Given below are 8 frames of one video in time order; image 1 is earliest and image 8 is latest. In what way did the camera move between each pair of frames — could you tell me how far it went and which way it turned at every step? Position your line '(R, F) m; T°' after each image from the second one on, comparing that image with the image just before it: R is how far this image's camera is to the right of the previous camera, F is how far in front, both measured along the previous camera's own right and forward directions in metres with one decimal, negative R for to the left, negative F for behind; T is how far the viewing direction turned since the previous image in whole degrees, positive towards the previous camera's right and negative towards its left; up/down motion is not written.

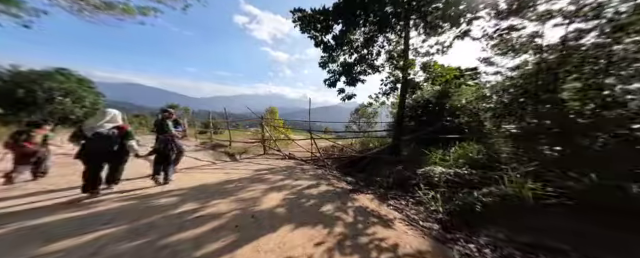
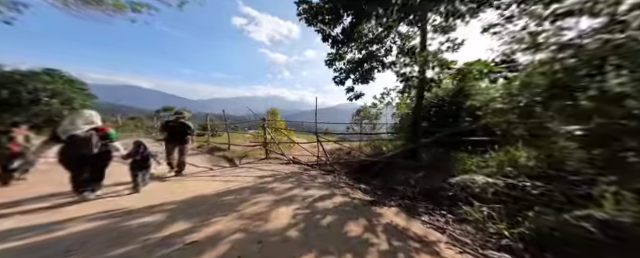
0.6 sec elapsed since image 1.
(-0.3, +0.5) m; +1°
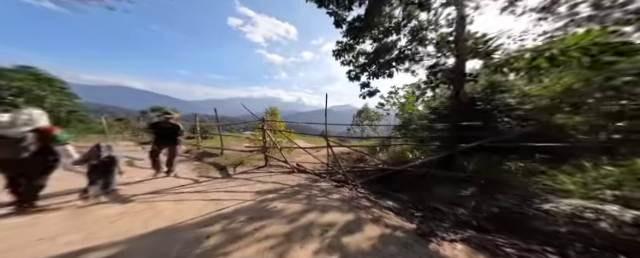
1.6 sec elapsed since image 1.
(-0.4, +1.0) m; +1°
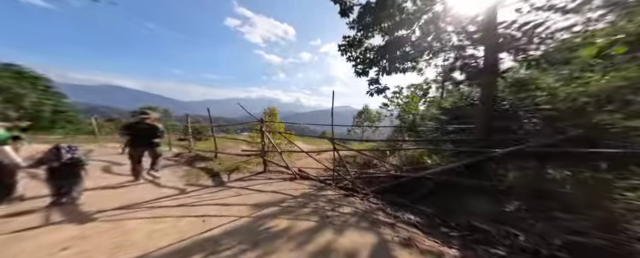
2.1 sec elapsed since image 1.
(-0.2, +0.6) m; +1°
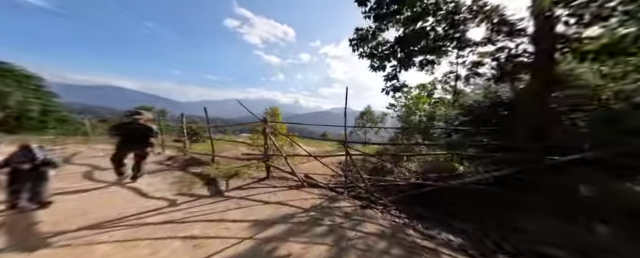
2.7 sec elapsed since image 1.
(-0.3, +0.6) m; 0°
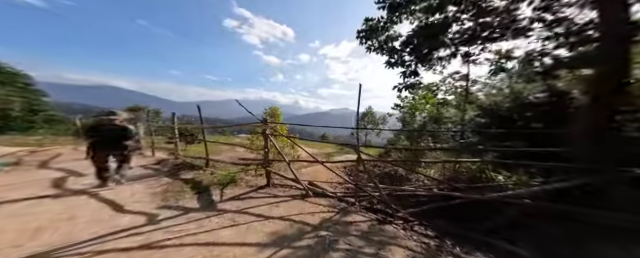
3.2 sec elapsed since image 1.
(-0.2, +0.5) m; +1°
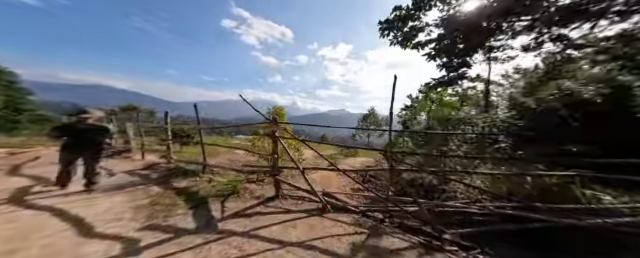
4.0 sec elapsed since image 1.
(-0.5, +0.7) m; +1°
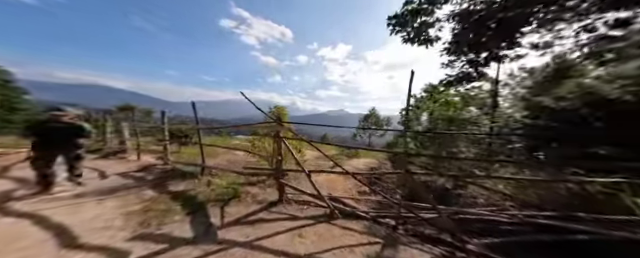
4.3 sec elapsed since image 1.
(-0.2, +0.3) m; 0°
